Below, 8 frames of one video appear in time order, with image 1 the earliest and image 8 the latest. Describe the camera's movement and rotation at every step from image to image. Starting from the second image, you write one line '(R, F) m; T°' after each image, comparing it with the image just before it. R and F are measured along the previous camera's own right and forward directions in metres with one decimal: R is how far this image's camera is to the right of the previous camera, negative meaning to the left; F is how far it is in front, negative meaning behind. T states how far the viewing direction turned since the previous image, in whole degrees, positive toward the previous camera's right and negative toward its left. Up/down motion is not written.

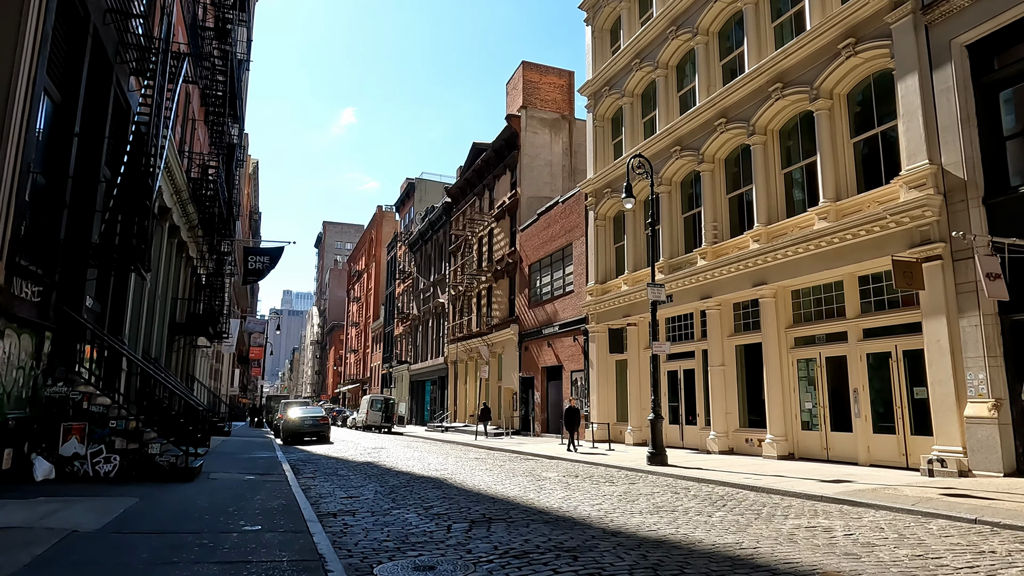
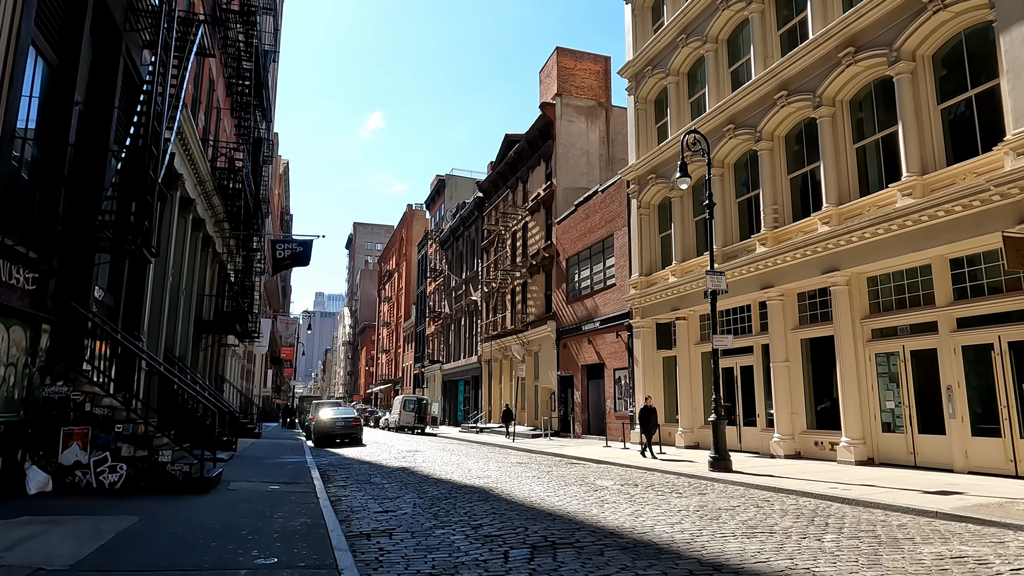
(-0.4, +1.4) m; -3°
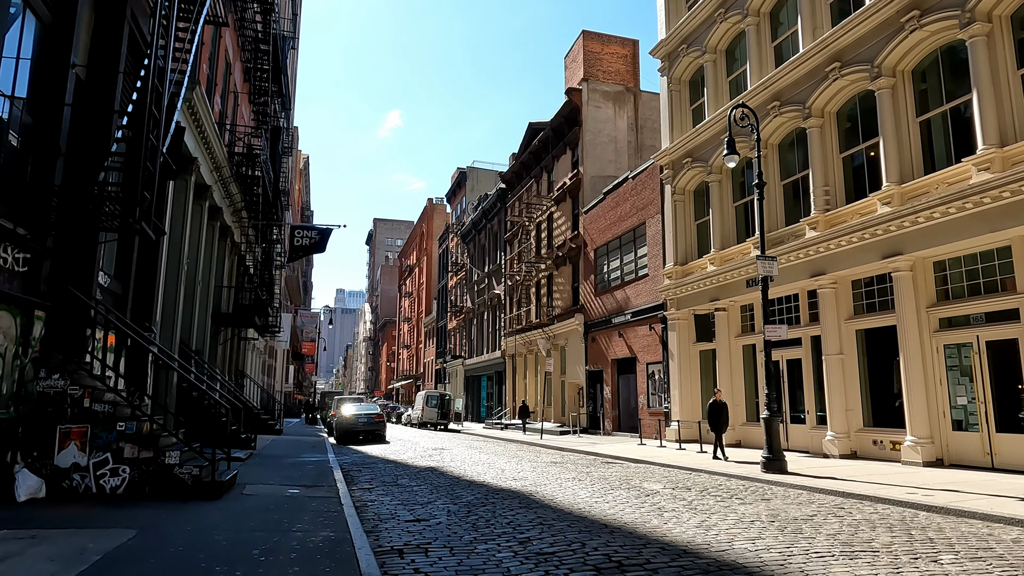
(-0.3, +1.0) m; -2°
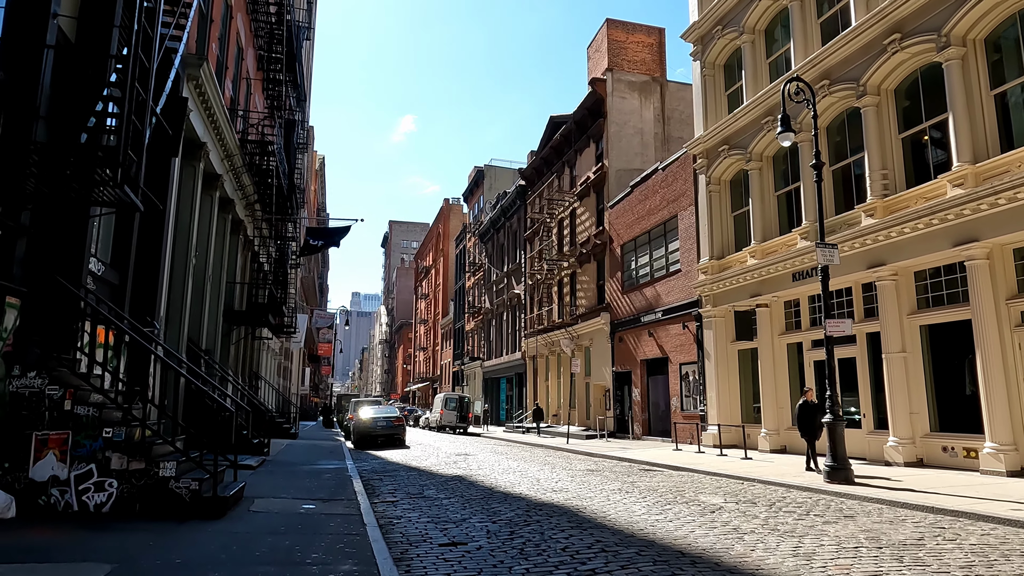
(-0.4, +1.2) m; -1°
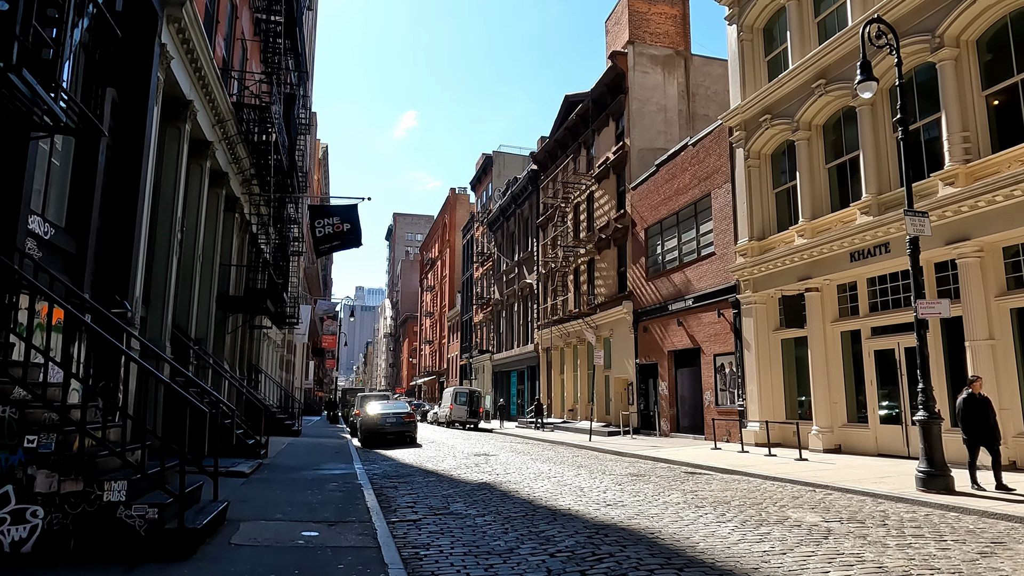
(-0.5, +1.9) m; 0°
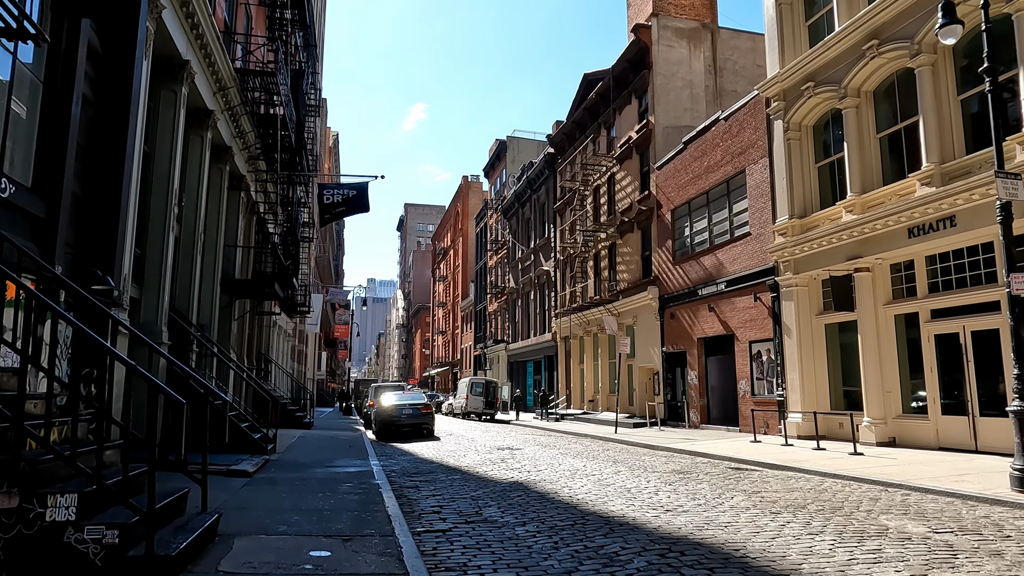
(-0.3, +1.3) m; -1°
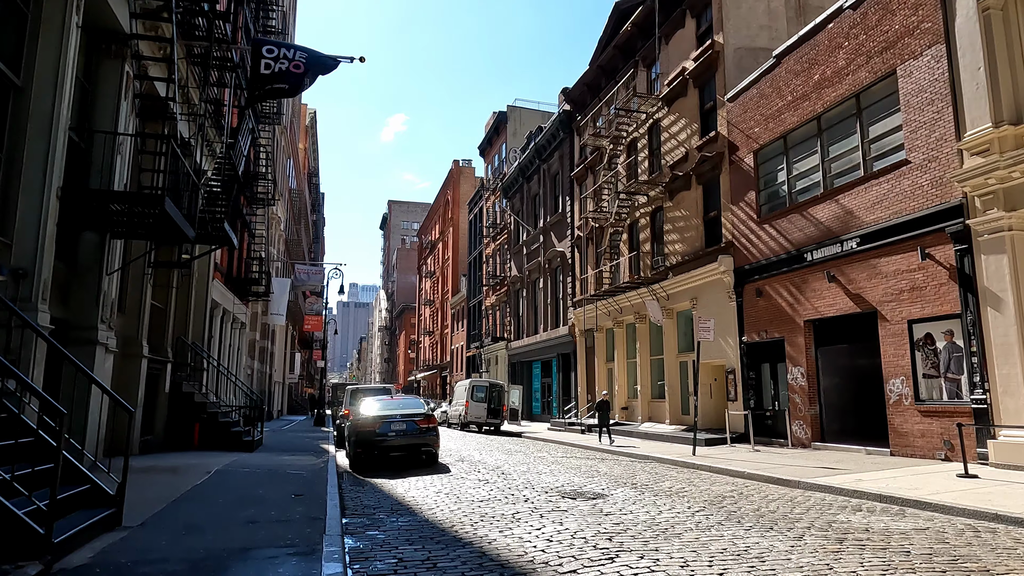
(-1.3, +7.0) m; +1°
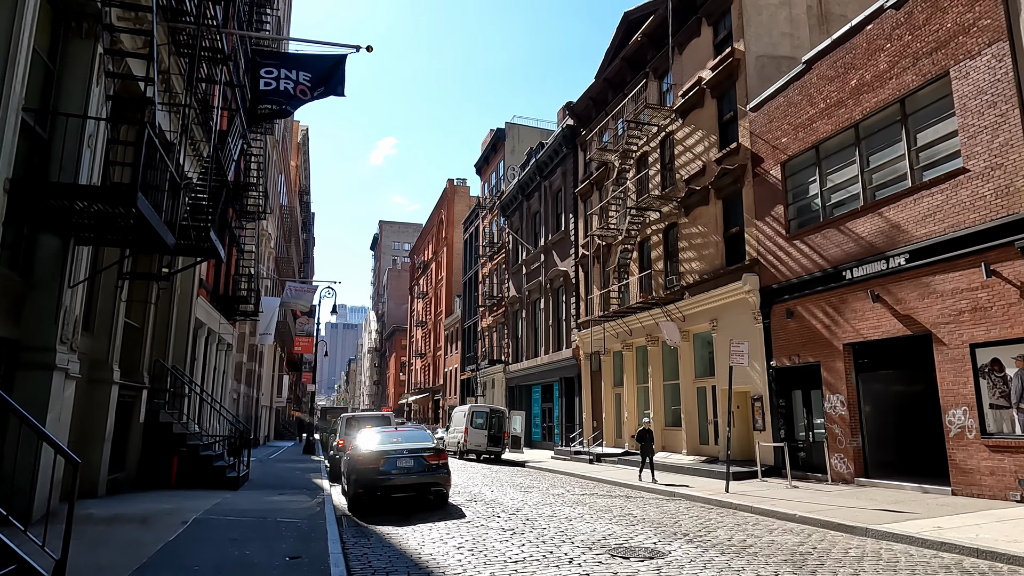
(-0.6, +1.5) m; +1°
